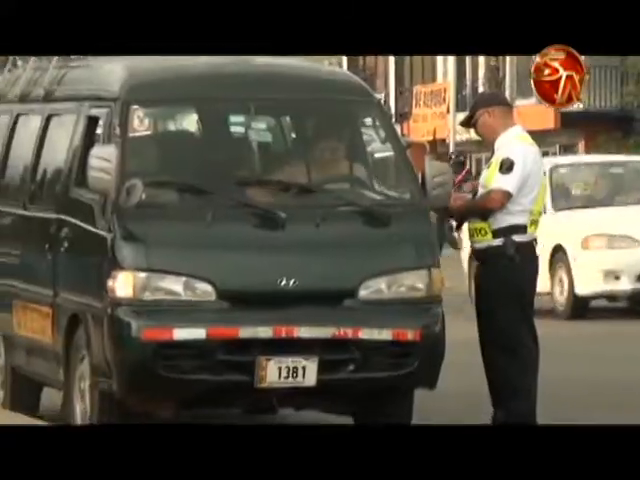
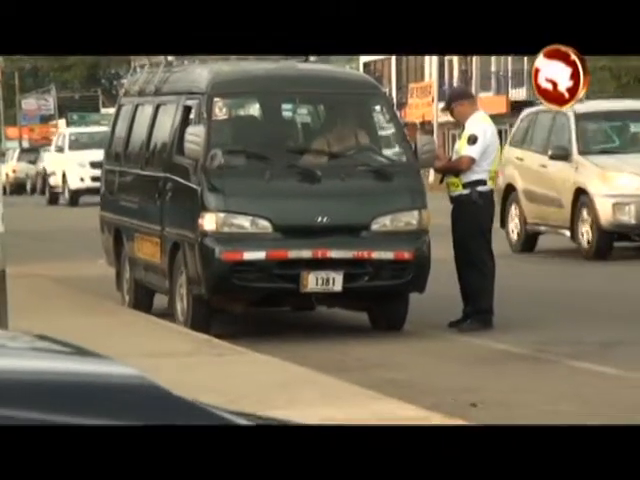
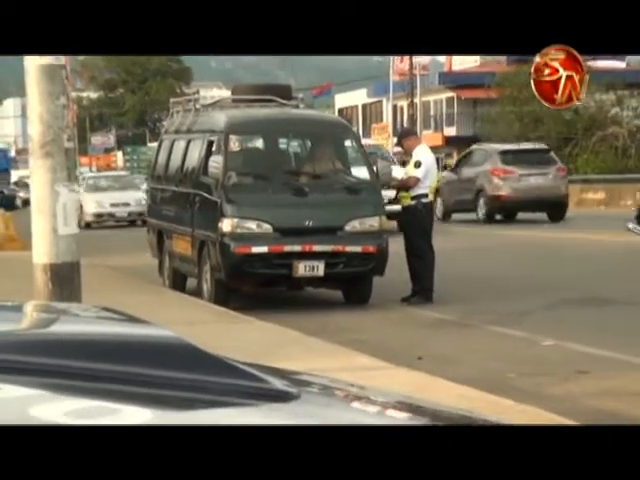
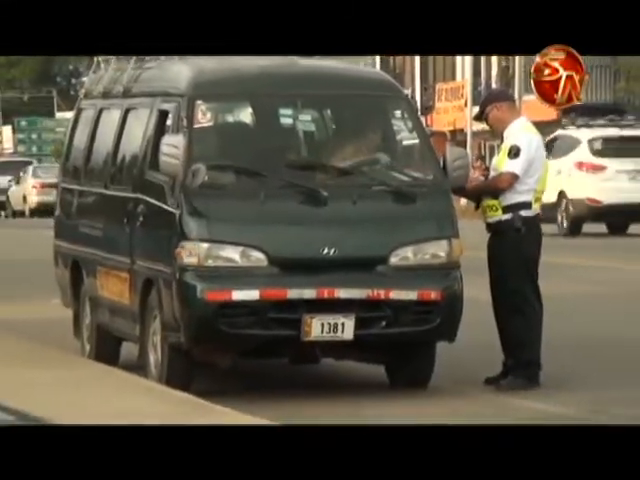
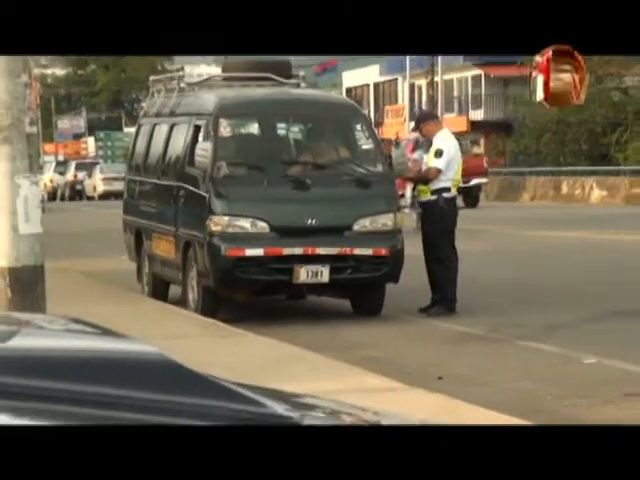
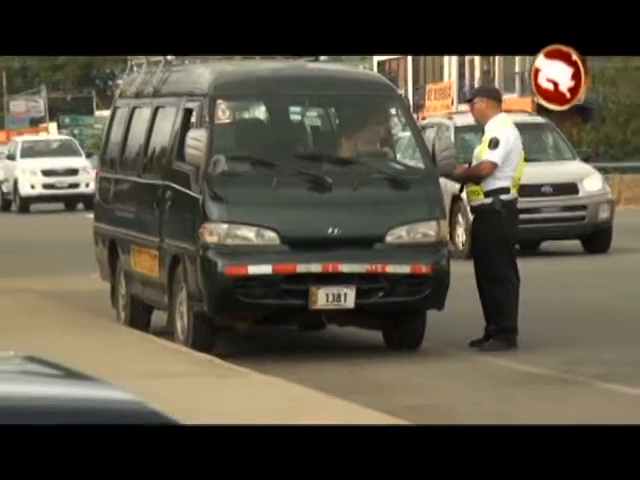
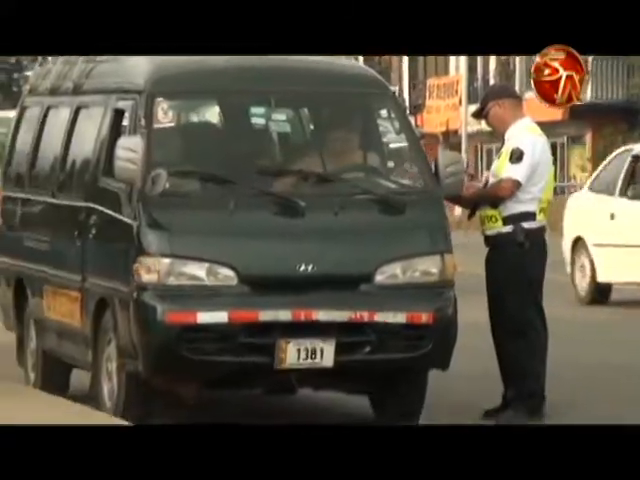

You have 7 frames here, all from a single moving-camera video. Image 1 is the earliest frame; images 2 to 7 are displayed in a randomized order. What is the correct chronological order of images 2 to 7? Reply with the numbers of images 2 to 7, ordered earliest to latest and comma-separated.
7, 4, 6, 2, 5, 3
